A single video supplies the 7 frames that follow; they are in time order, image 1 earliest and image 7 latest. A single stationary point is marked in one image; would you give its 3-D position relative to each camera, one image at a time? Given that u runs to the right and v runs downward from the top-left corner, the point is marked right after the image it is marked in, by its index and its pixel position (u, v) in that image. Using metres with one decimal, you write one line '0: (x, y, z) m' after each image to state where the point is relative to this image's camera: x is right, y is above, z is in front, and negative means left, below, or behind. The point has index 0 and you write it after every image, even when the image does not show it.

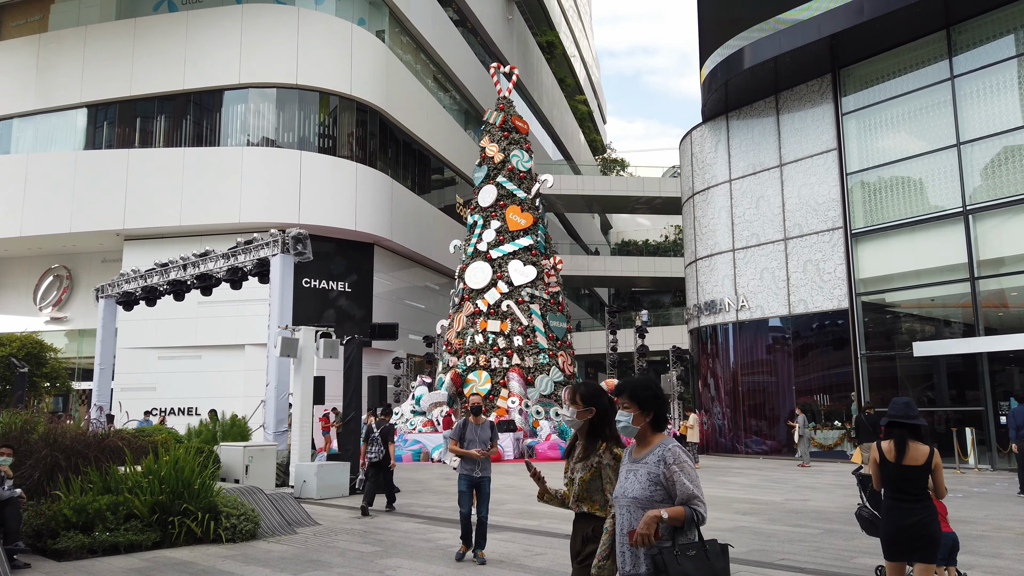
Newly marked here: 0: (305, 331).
0: (-3.4, -0.7, +12.3) m
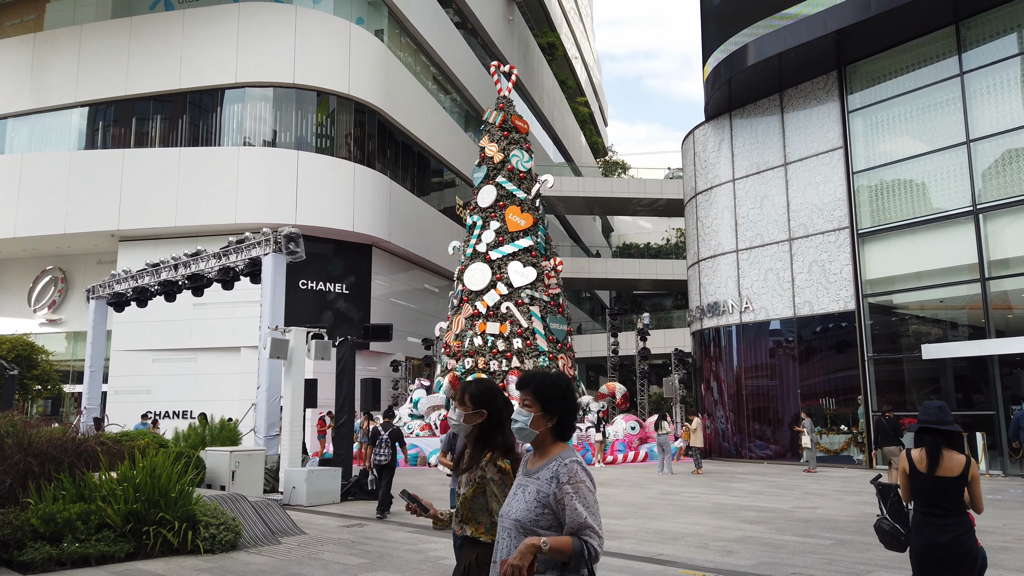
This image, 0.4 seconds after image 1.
0: (-3.4, -0.7, +11.9) m
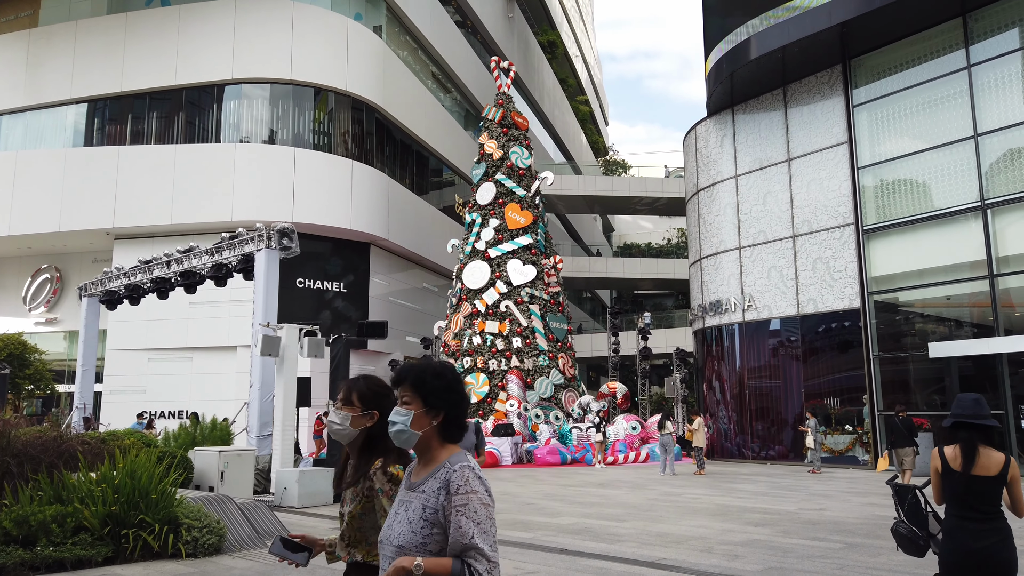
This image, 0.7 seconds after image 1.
0: (-3.4, -0.6, +11.6) m
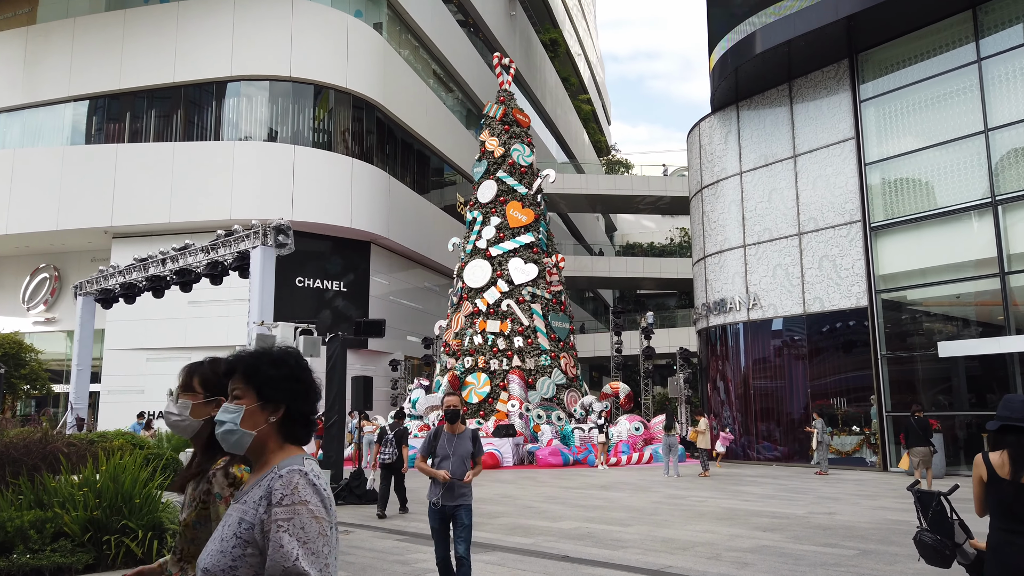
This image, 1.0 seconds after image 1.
0: (-3.4, -0.6, +11.3) m
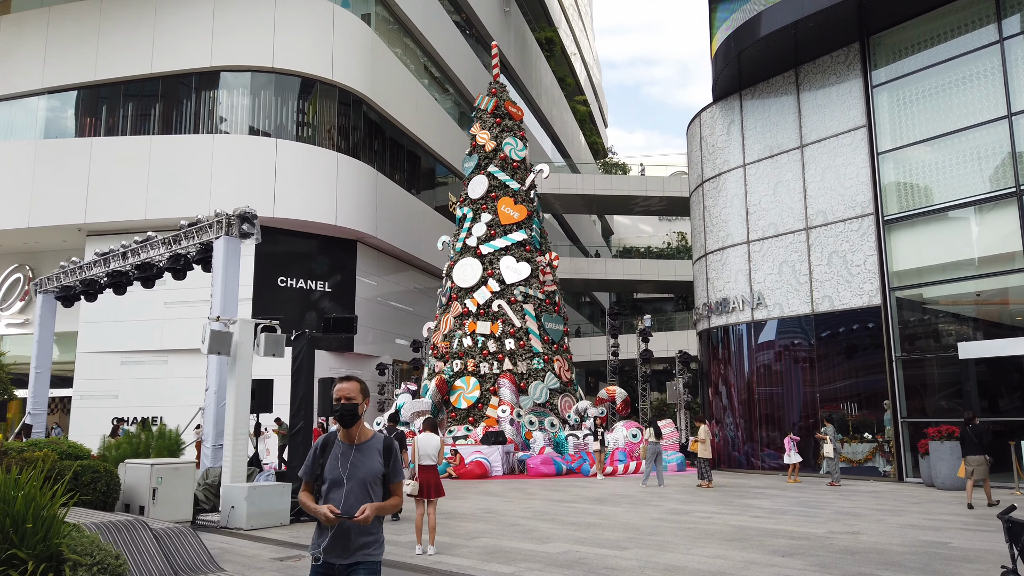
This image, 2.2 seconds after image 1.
0: (-3.6, -0.5, +10.2) m
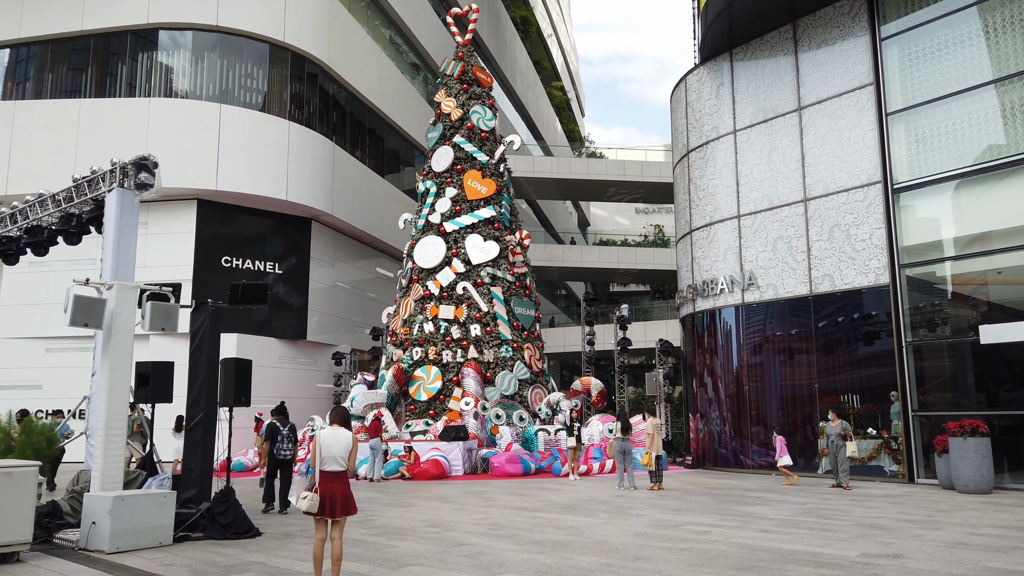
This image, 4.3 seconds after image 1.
0: (-4.2, 0.0, +8.1) m
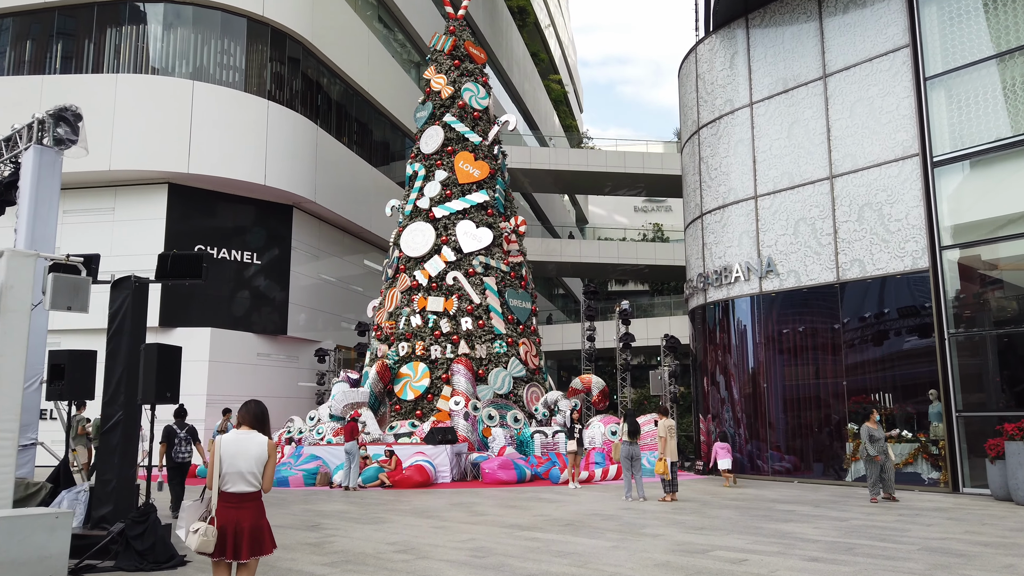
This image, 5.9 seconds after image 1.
0: (-4.2, +0.3, +6.5) m
